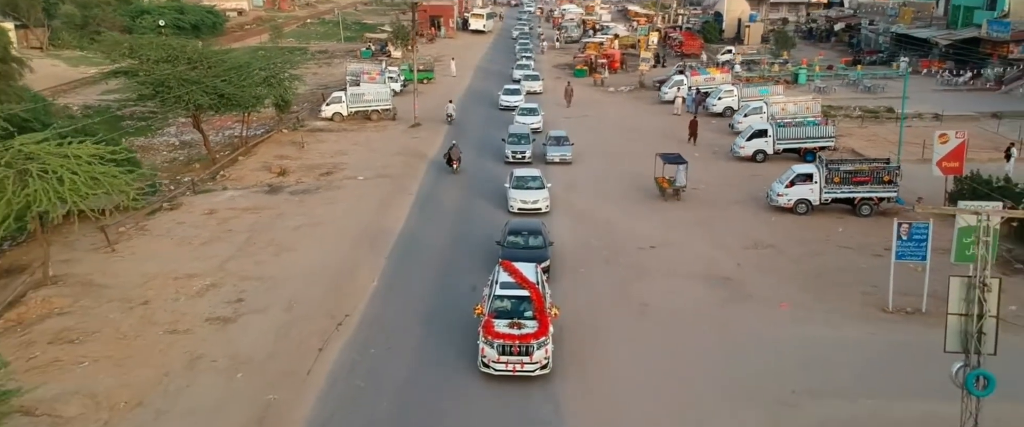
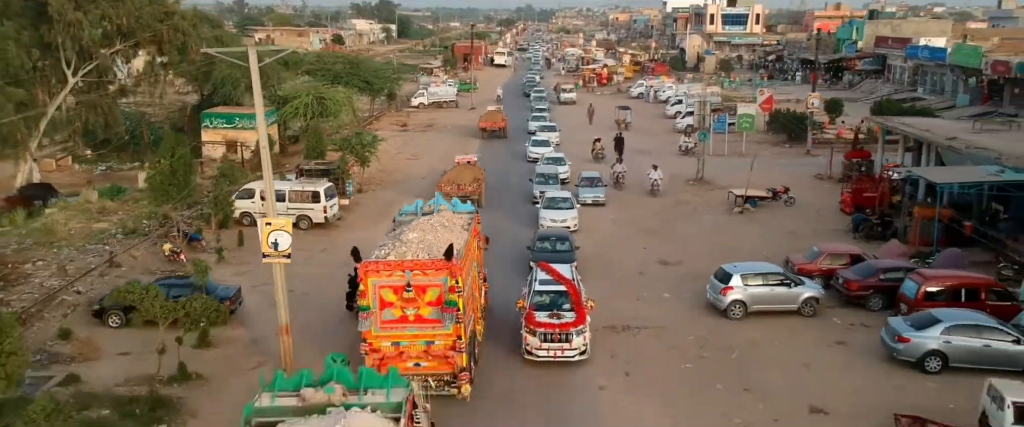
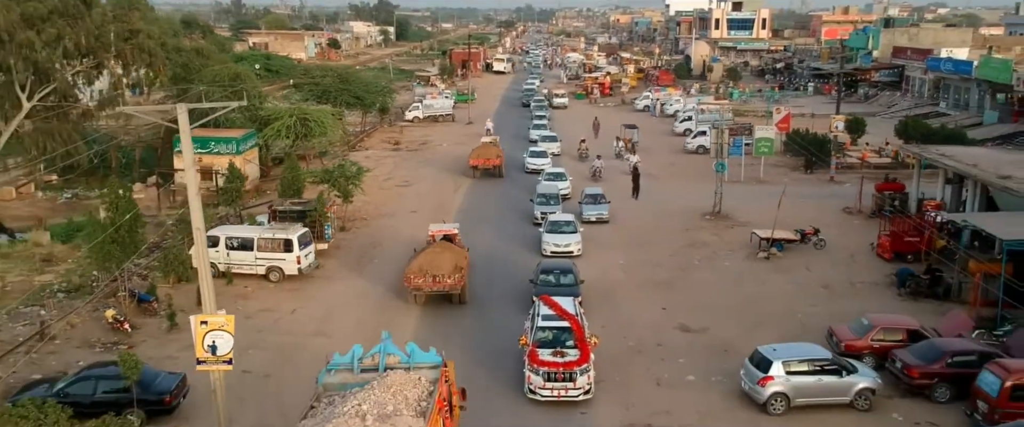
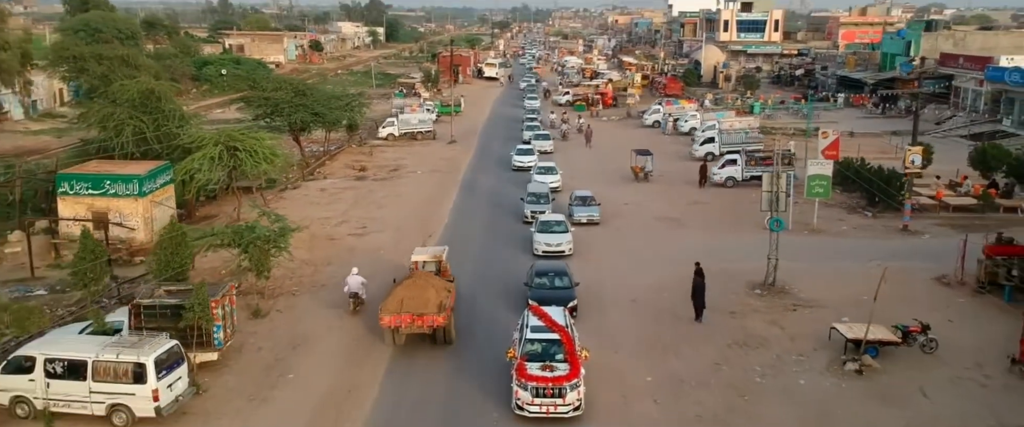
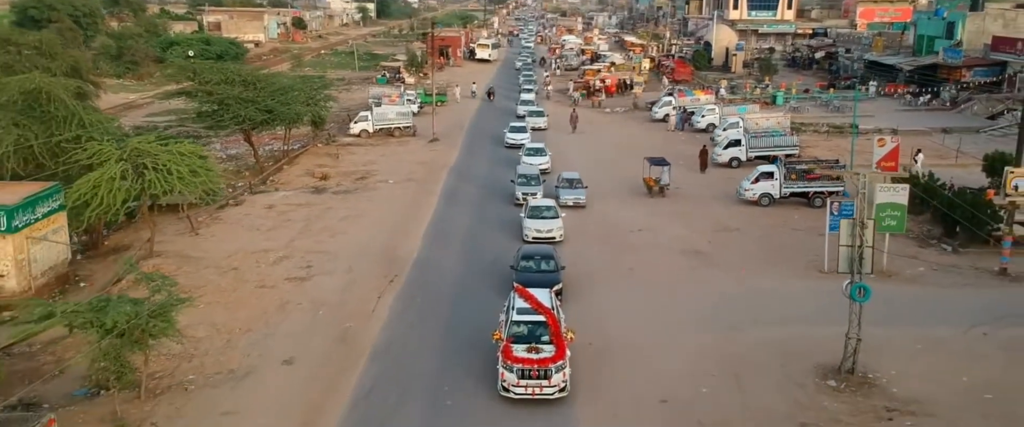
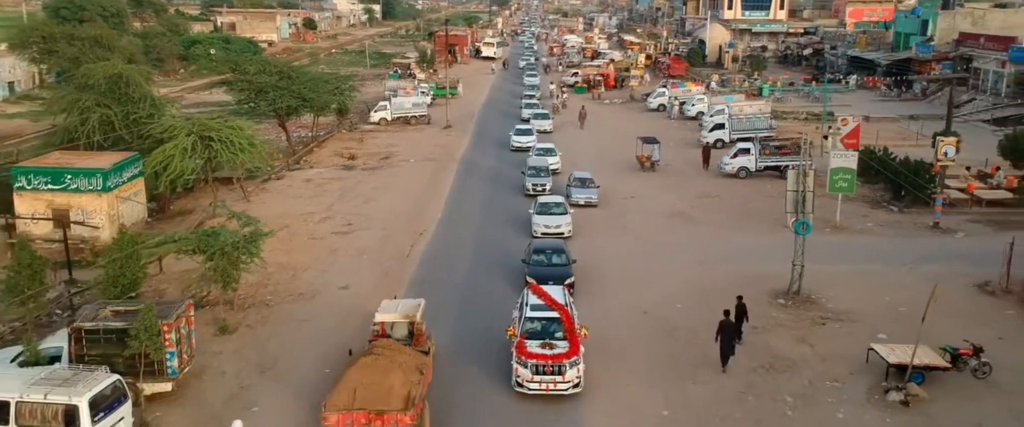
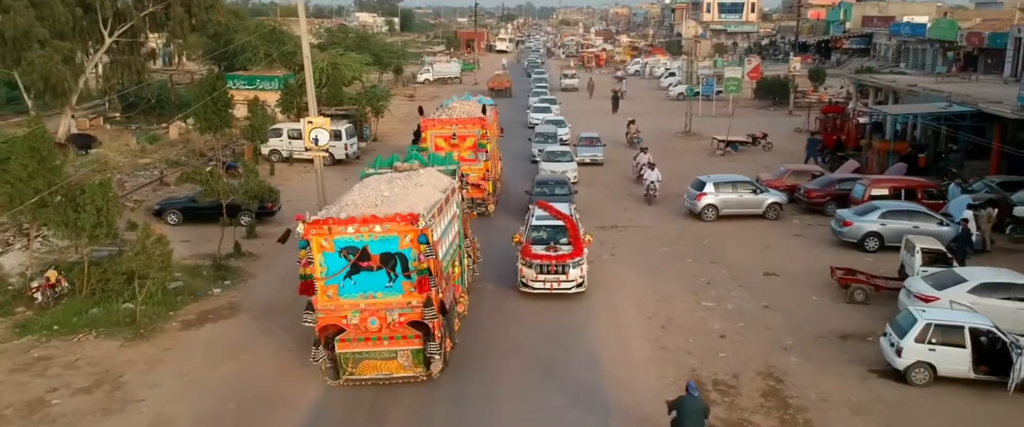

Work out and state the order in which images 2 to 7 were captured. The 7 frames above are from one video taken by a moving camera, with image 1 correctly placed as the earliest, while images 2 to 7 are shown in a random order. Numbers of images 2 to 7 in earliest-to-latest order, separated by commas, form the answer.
5, 6, 4, 3, 2, 7
